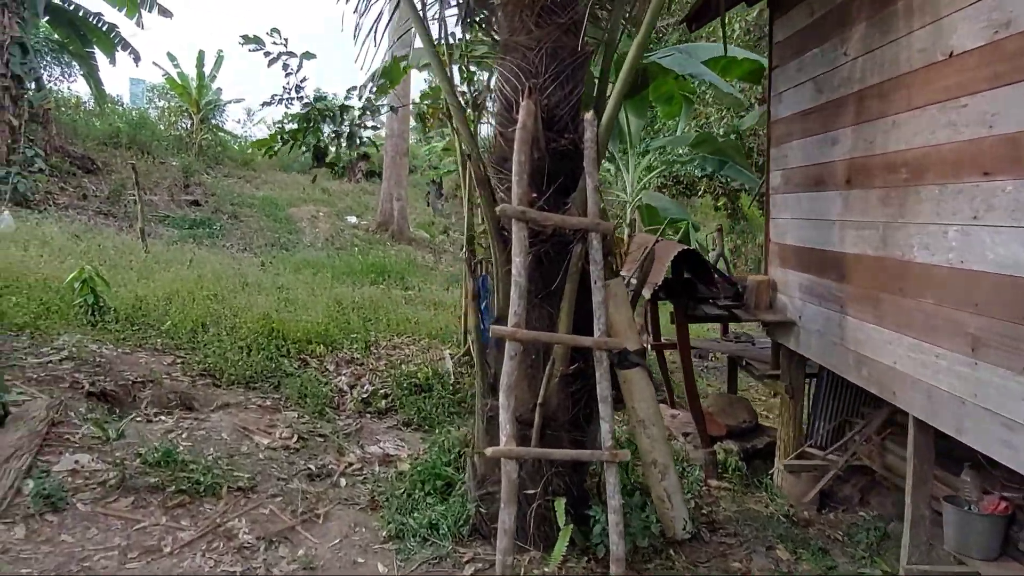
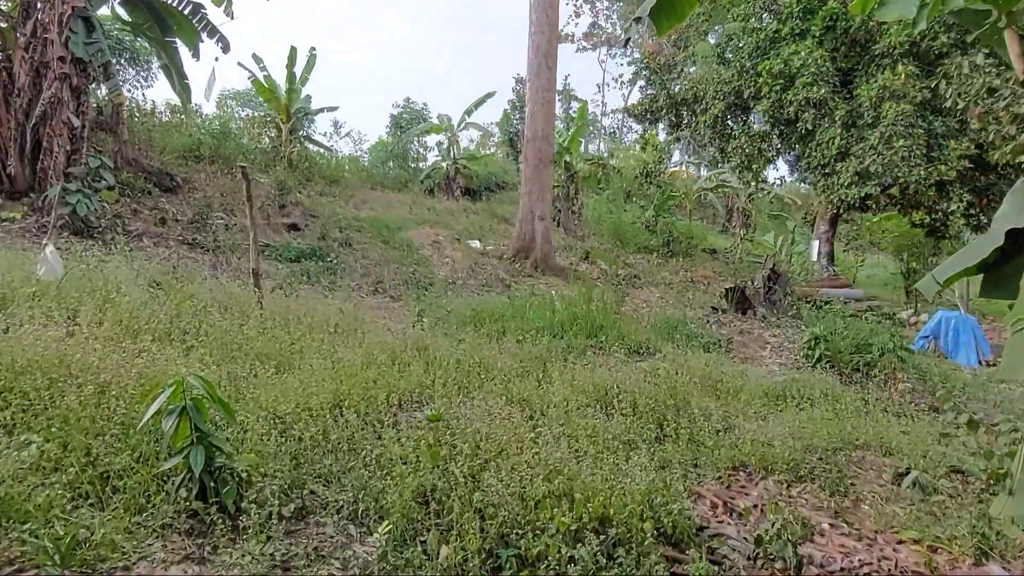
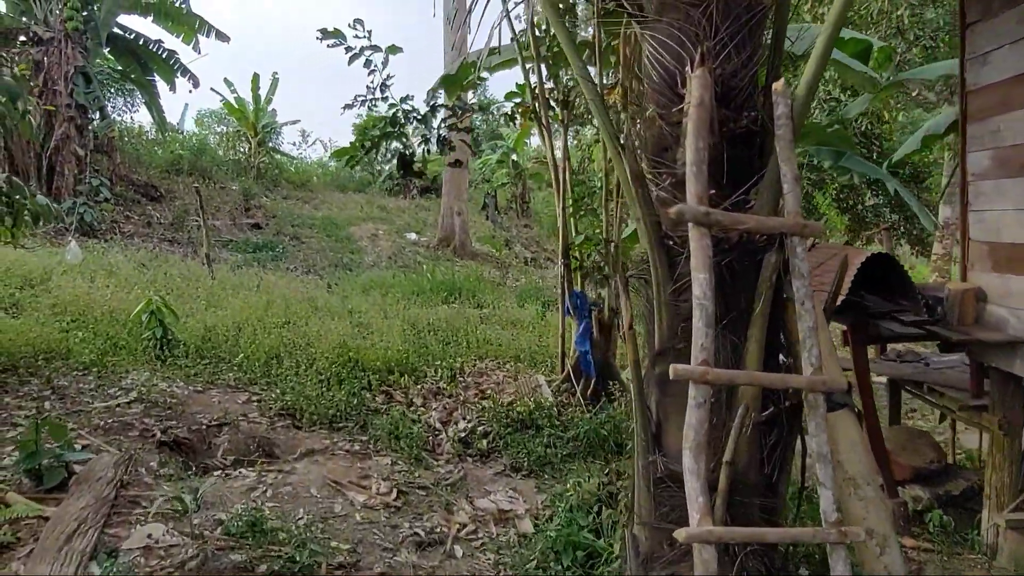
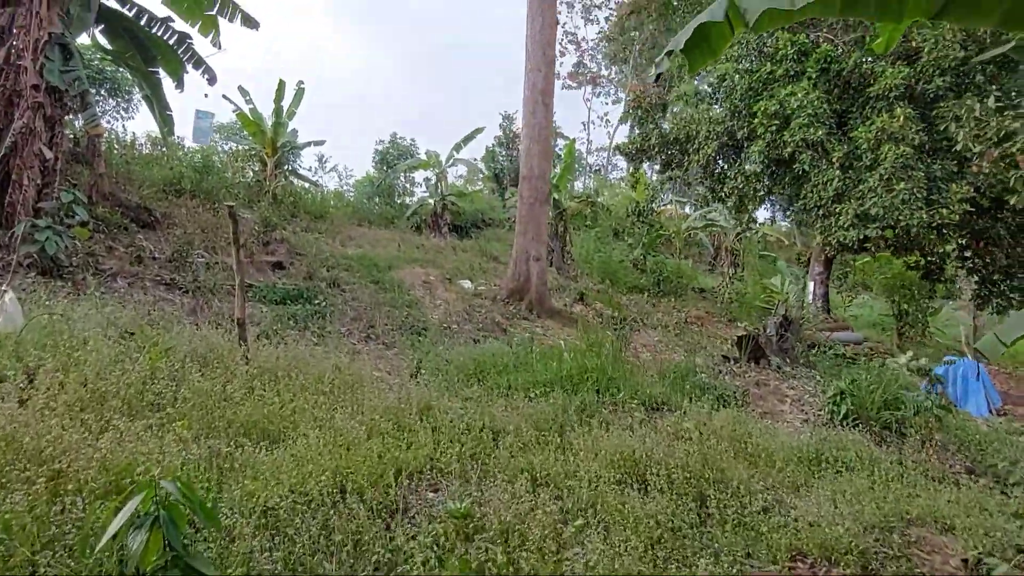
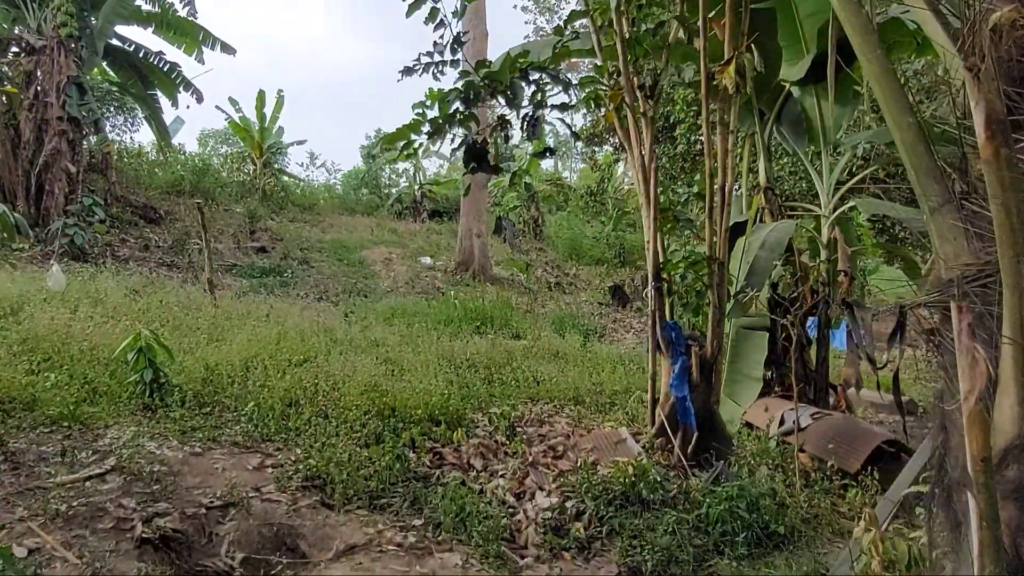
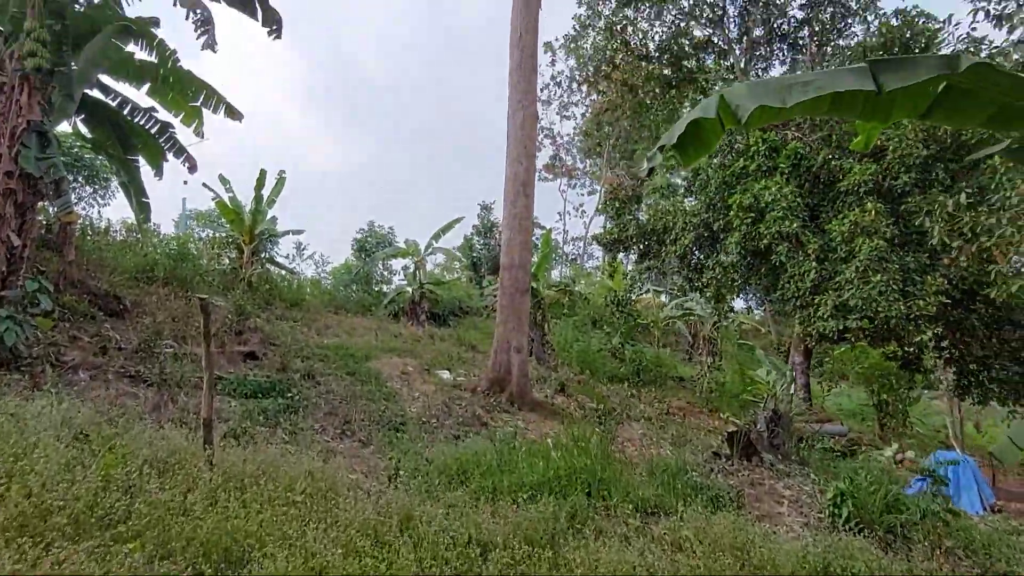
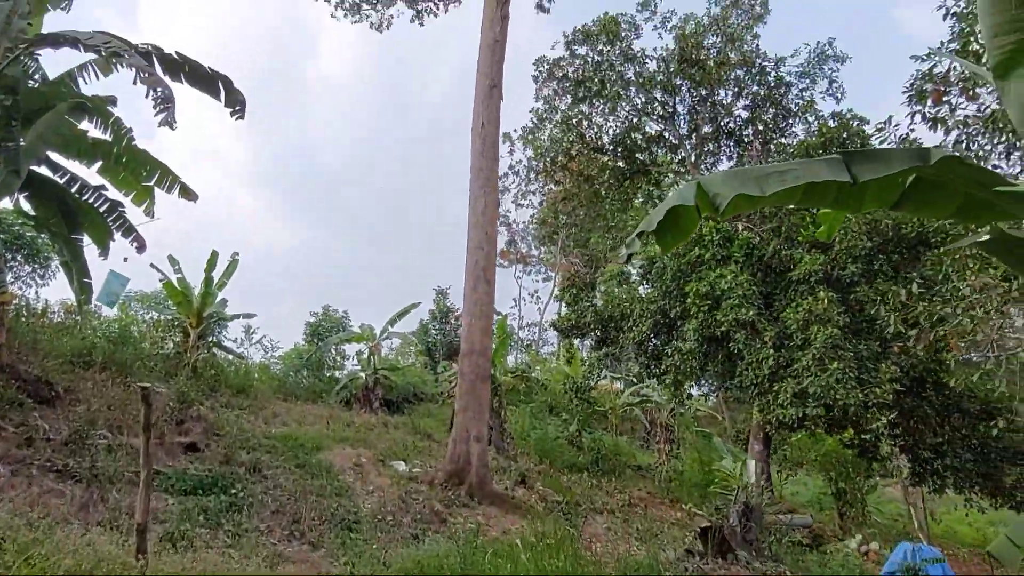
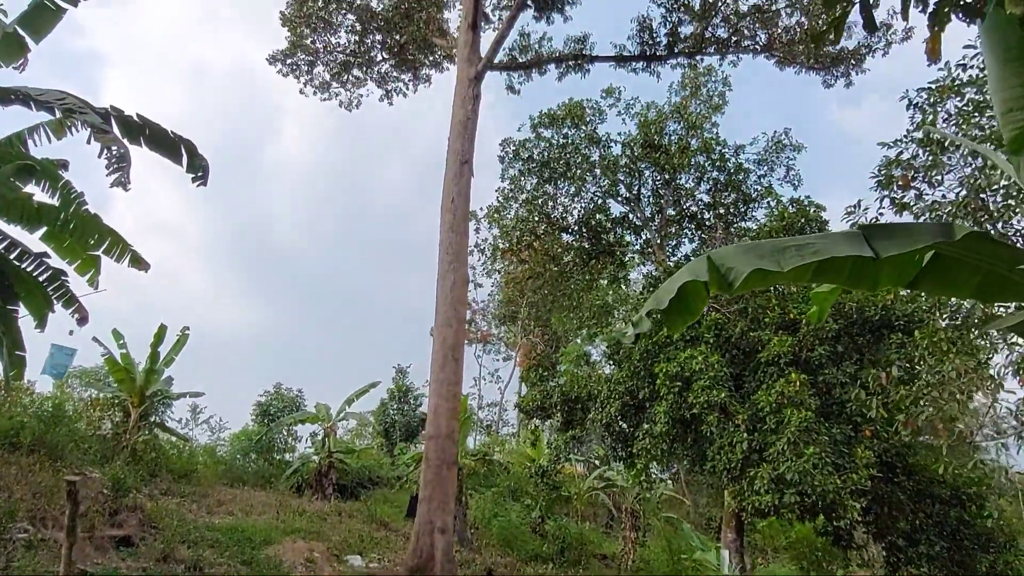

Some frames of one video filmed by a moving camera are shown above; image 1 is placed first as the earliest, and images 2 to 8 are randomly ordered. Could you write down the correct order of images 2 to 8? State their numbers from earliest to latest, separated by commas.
3, 5, 2, 4, 6, 7, 8
